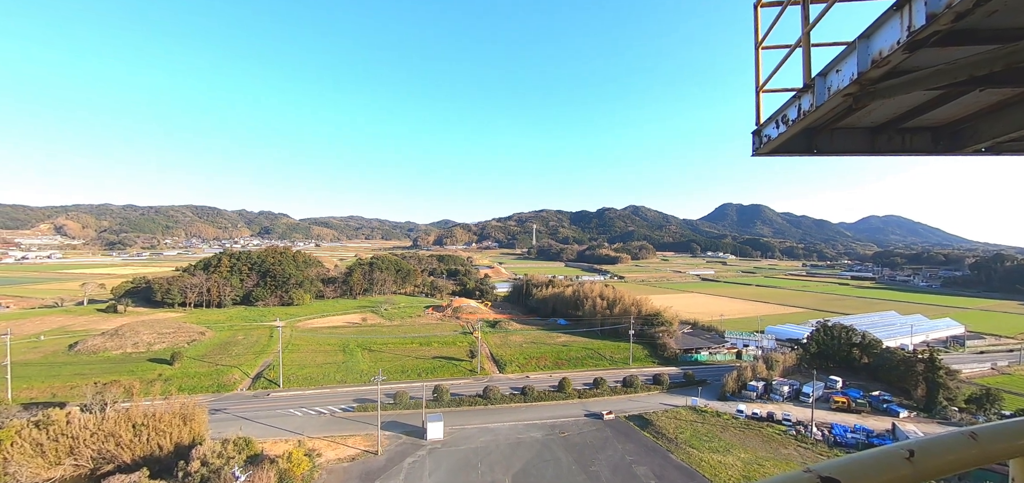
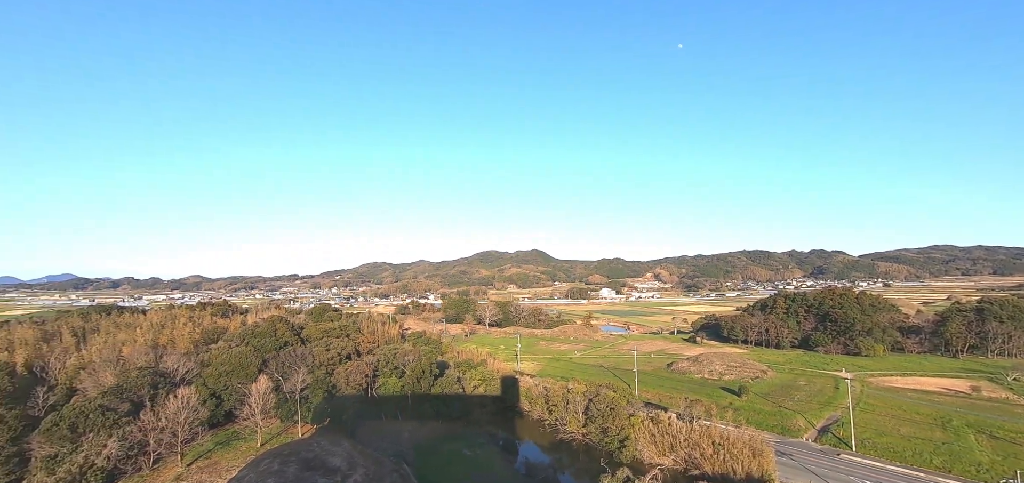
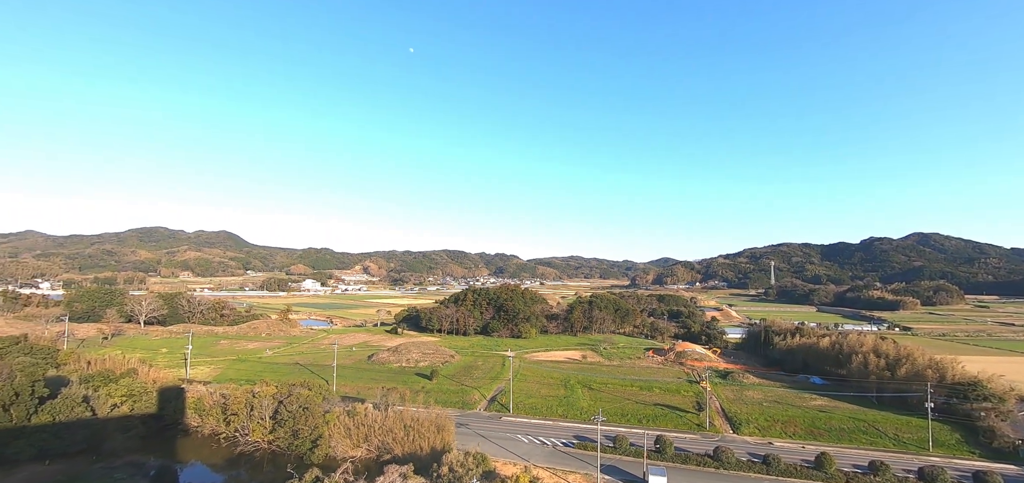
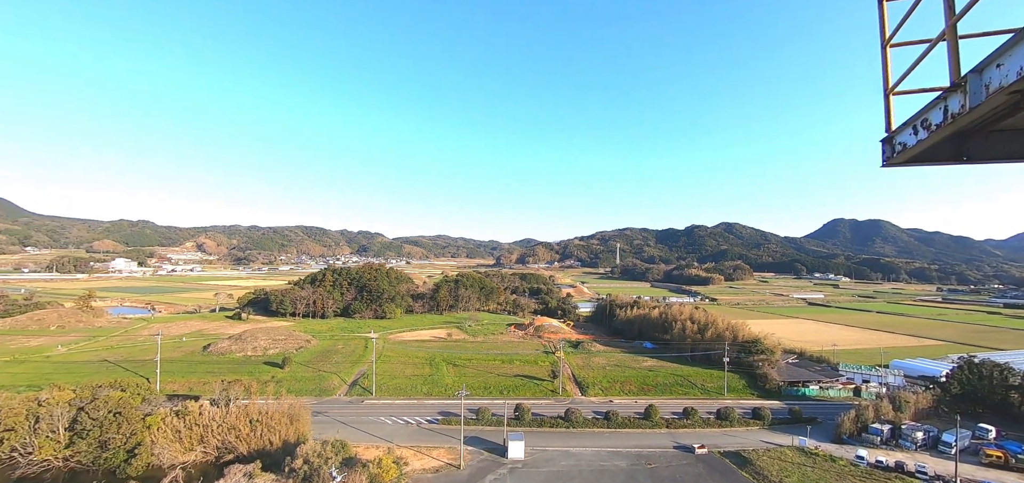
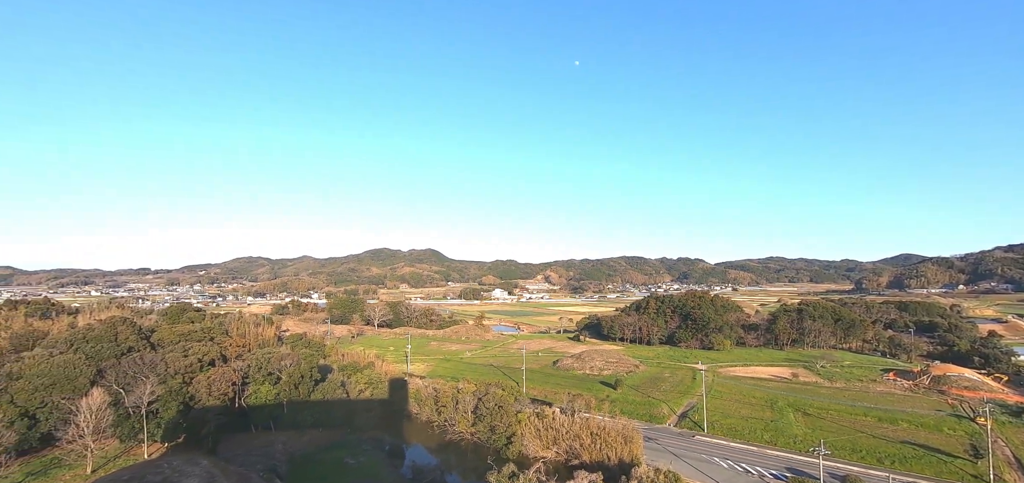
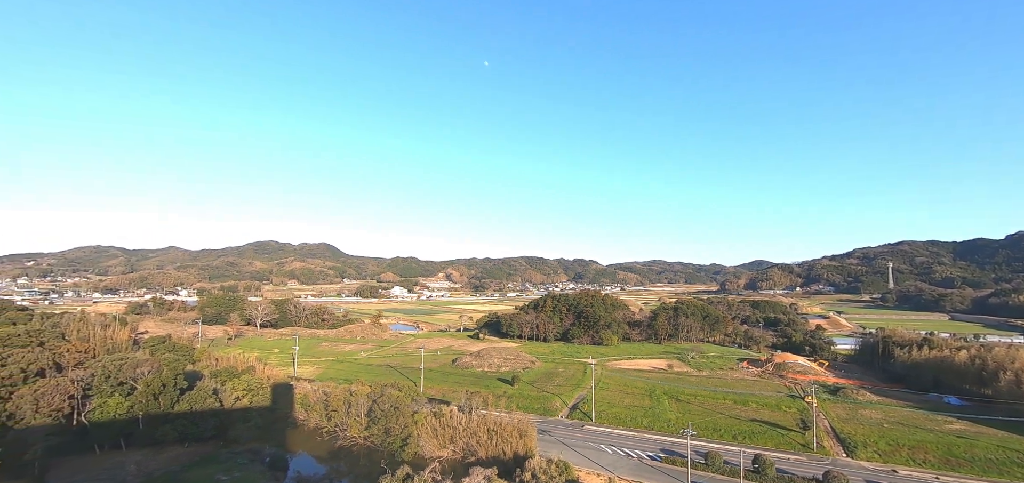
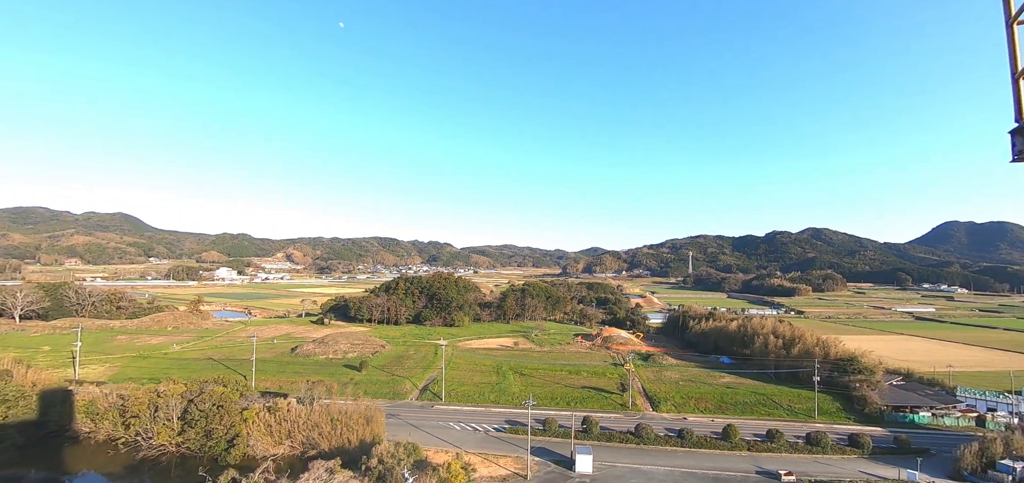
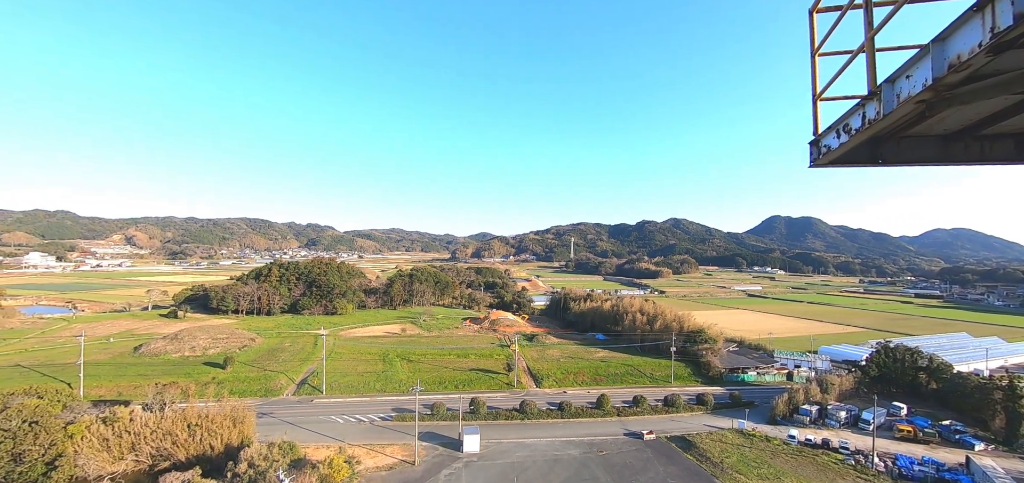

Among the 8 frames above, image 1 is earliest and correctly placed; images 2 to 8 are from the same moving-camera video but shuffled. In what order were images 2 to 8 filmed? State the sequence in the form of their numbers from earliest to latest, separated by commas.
8, 4, 7, 3, 6, 5, 2
